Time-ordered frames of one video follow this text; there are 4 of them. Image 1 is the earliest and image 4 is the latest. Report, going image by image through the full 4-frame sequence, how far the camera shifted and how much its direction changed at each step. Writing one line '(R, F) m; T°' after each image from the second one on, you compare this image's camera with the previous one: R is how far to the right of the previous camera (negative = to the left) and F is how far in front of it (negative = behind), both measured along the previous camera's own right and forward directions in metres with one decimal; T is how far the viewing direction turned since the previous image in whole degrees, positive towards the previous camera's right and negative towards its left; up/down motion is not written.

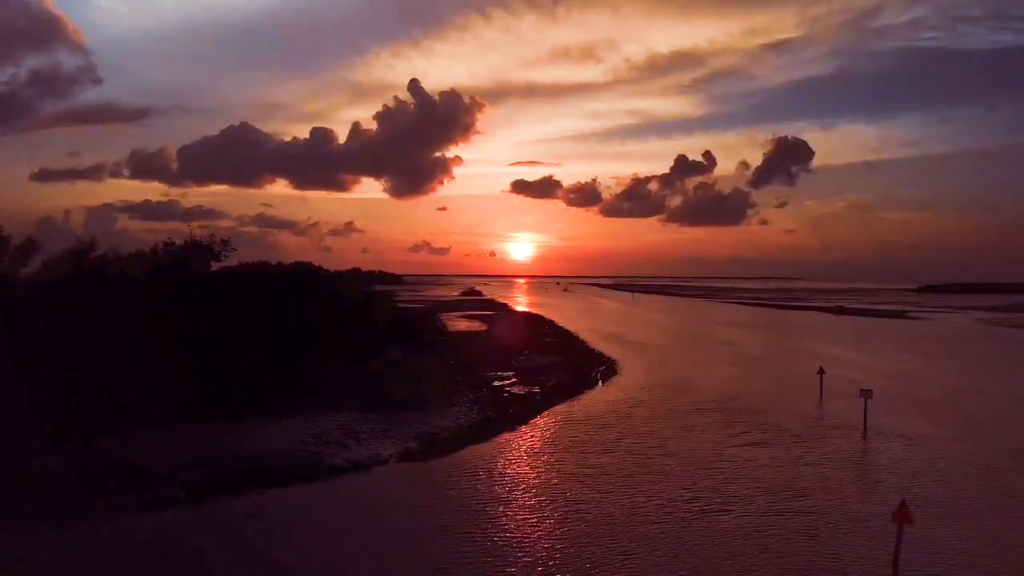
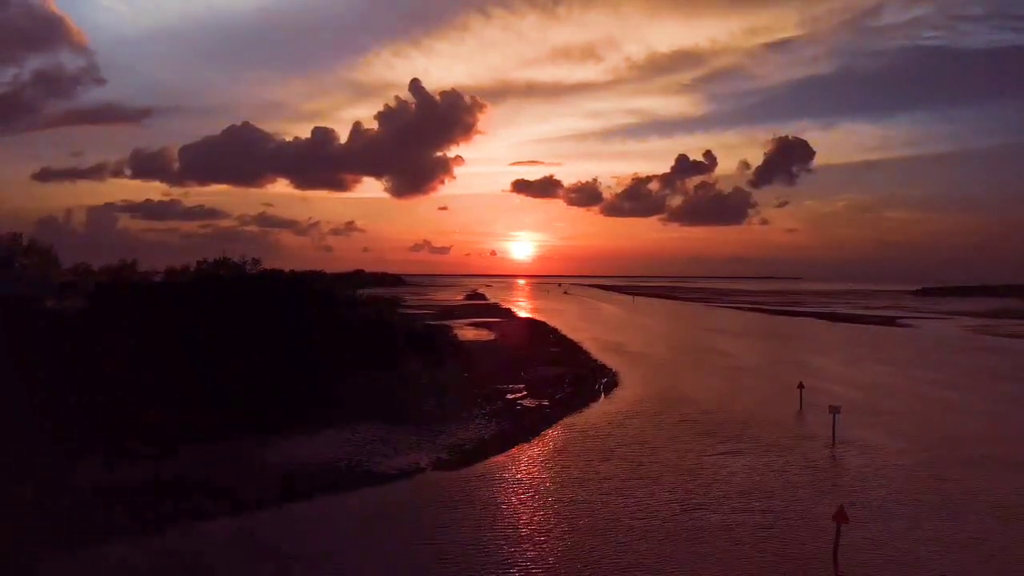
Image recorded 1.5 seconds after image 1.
(0.0, -0.5) m; 0°
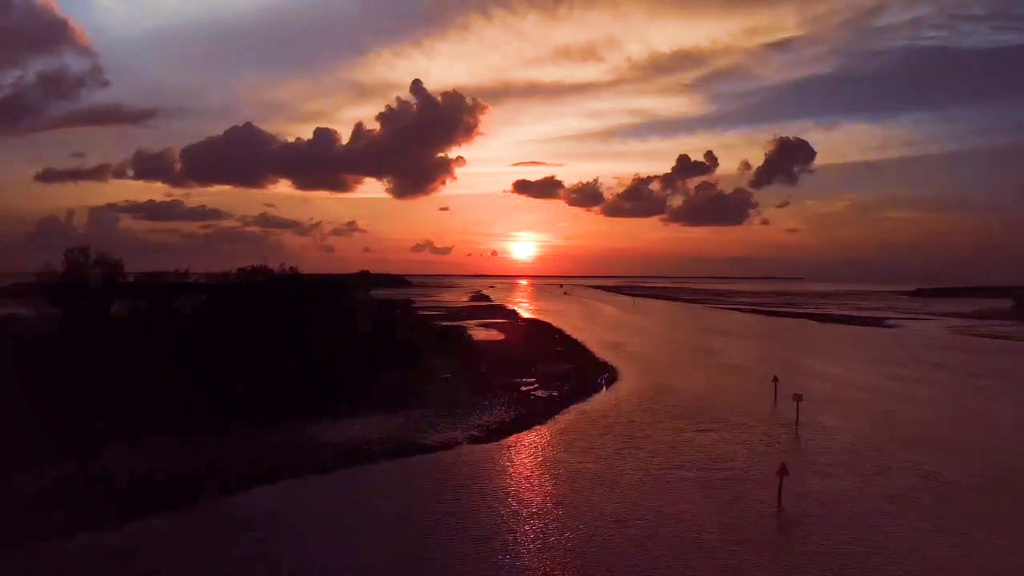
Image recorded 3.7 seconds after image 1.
(-0.1, -0.8) m; 0°
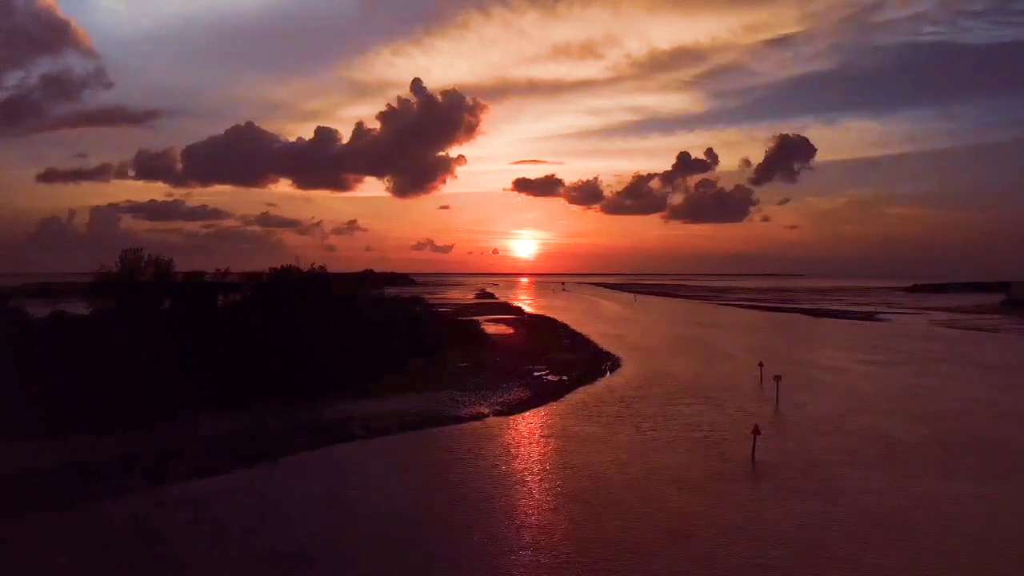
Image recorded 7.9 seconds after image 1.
(-0.1, -0.8) m; 0°
